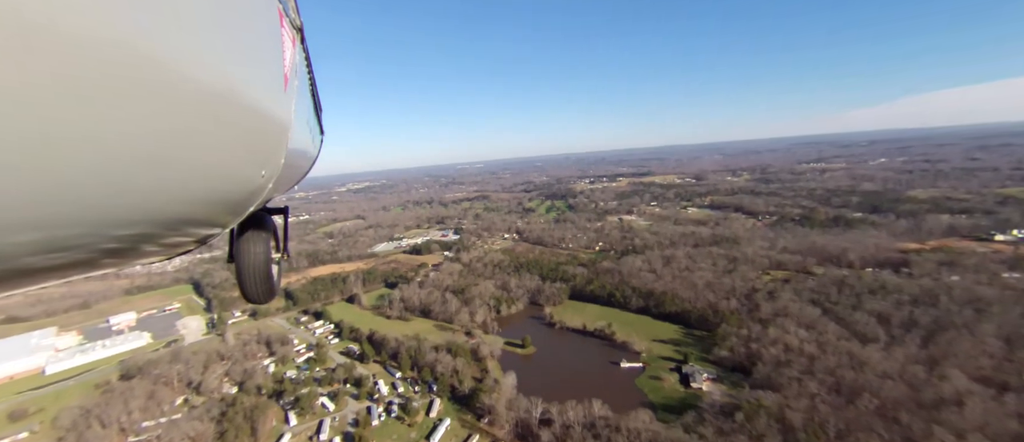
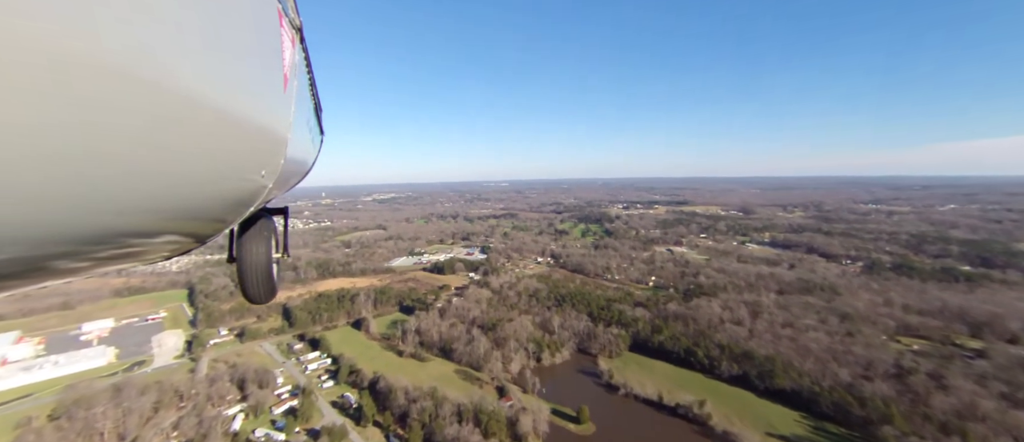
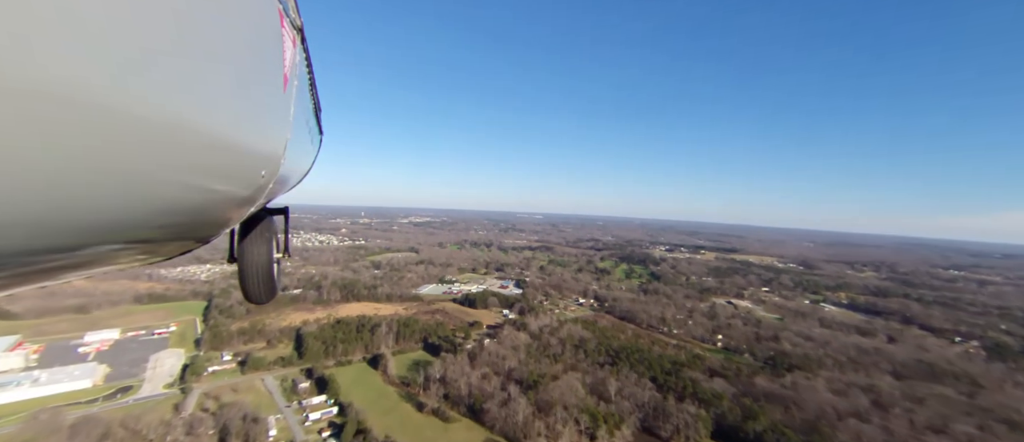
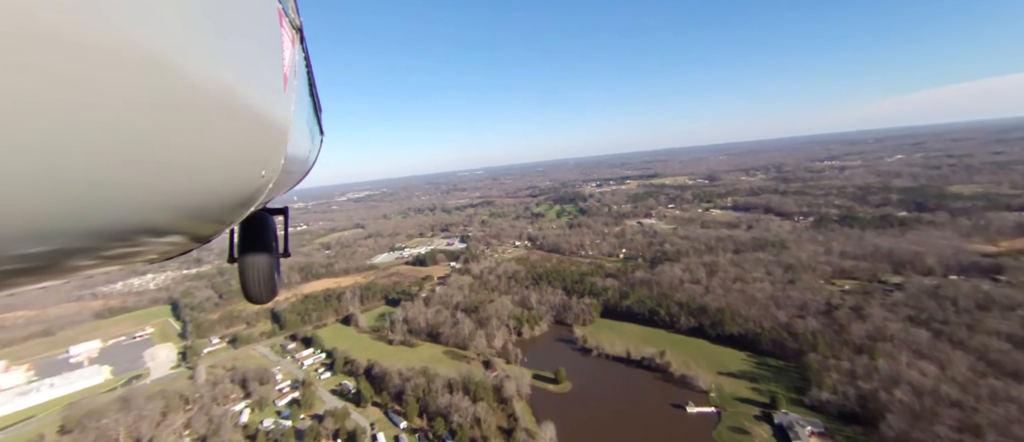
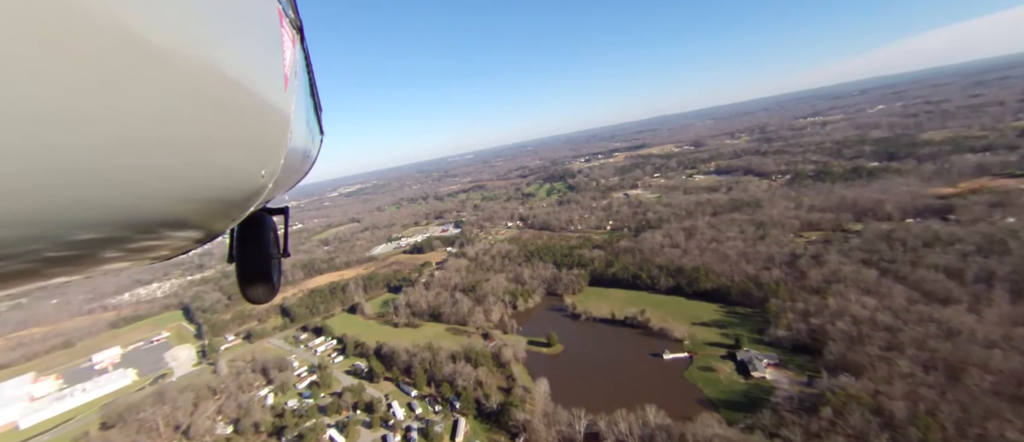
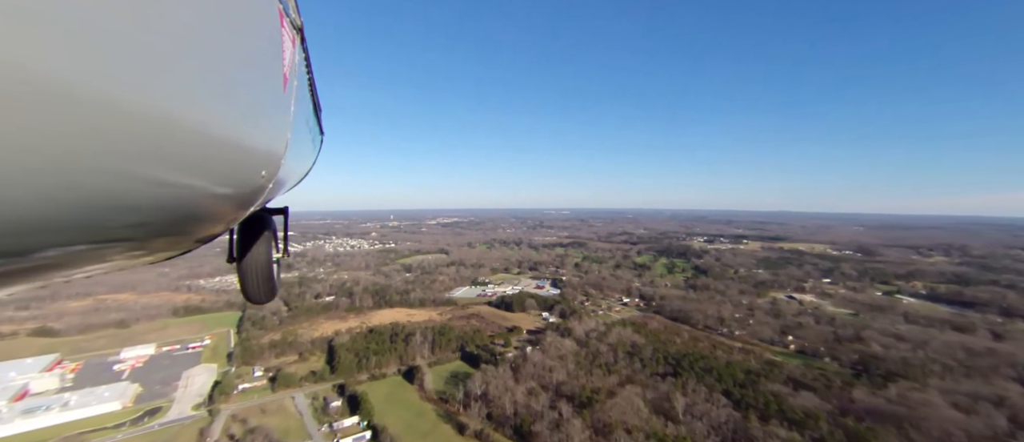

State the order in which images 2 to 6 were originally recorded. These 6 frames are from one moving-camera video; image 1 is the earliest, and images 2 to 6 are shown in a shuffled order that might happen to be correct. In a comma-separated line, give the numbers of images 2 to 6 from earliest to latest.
5, 4, 2, 3, 6
